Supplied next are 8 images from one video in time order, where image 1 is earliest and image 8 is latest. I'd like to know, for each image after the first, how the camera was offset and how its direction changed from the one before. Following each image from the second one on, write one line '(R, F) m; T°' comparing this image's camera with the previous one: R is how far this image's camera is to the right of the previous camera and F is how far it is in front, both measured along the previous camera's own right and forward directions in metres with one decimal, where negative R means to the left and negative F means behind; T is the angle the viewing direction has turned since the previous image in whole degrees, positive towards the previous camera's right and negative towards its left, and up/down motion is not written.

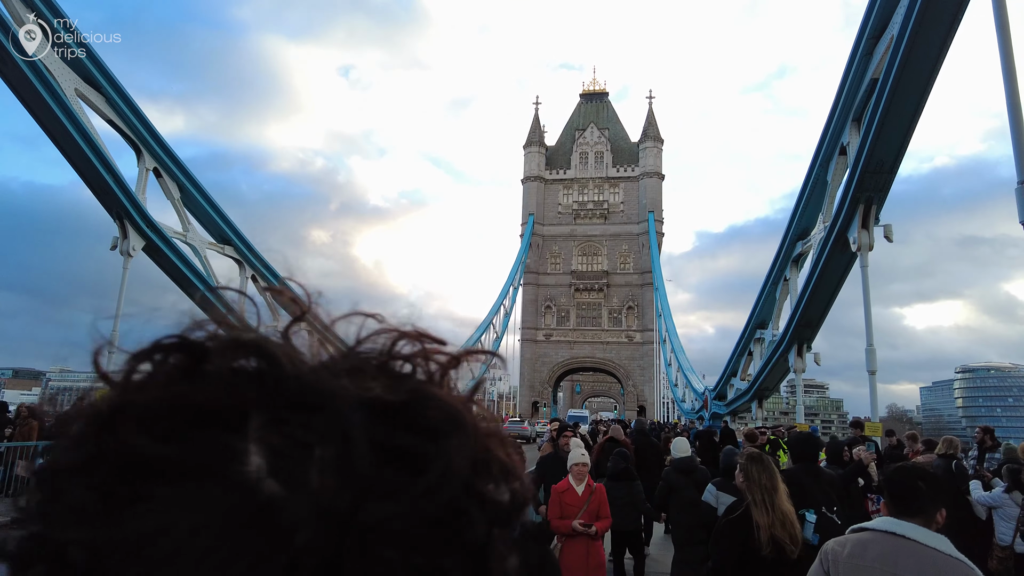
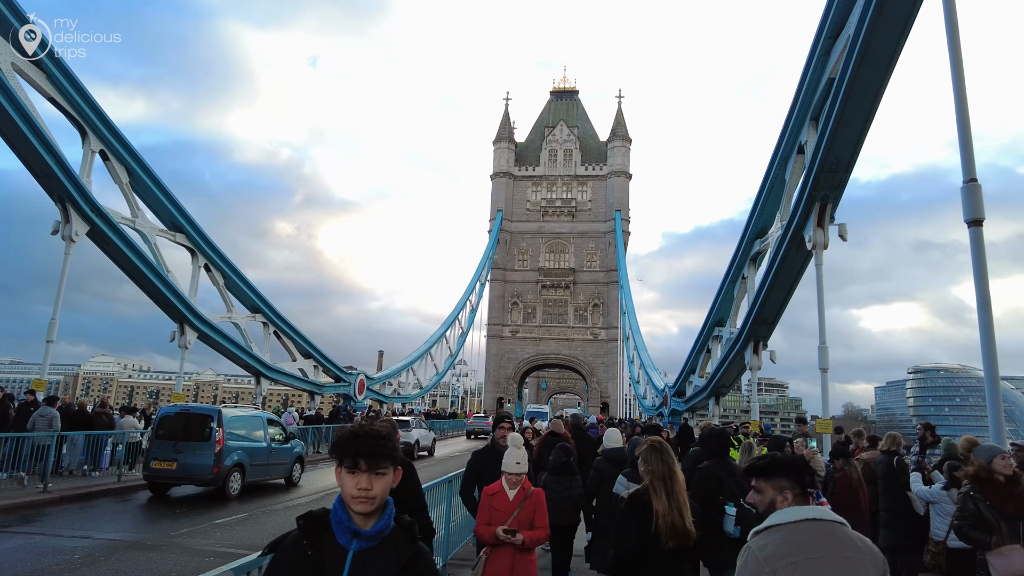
(+0.1, +0.1) m; +3°
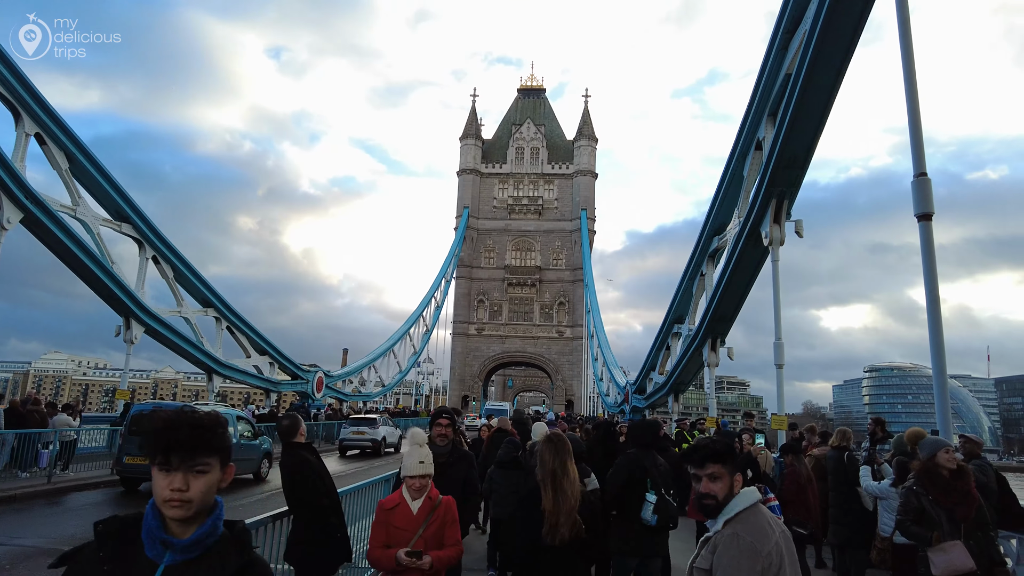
(+0.1, +0.1) m; +3°
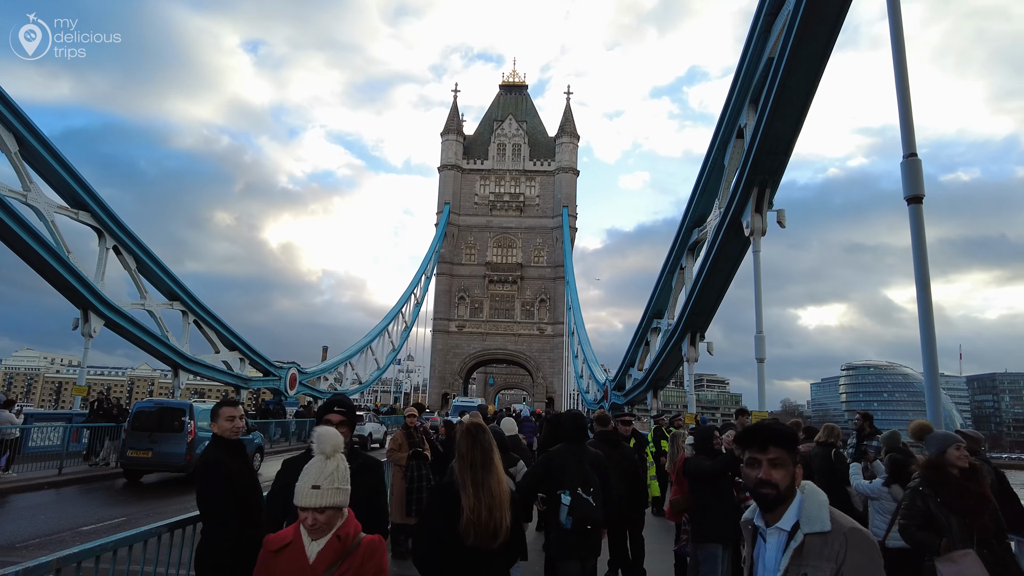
(+0.1, +0.4) m; +2°
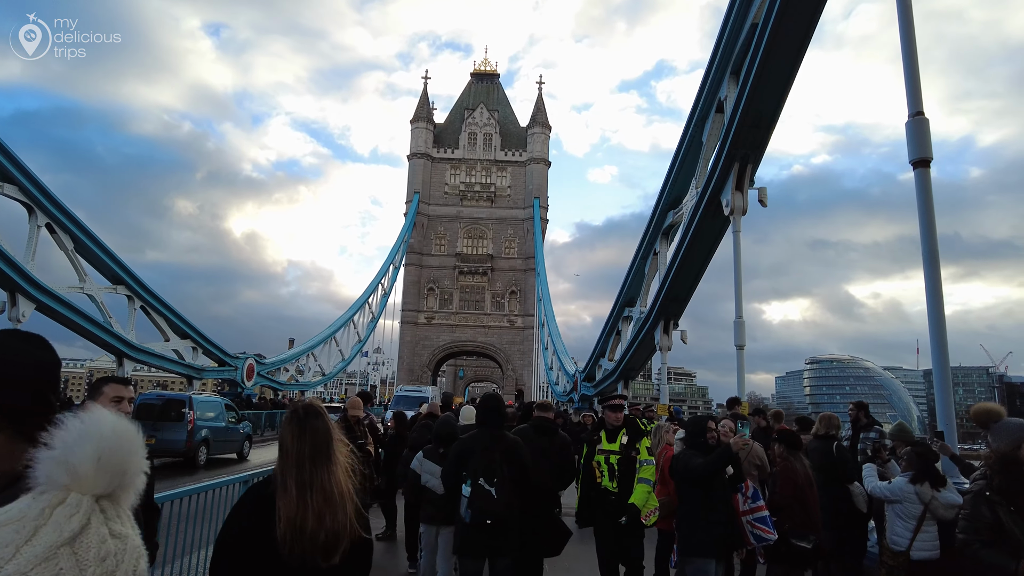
(0.0, +0.7) m; +3°
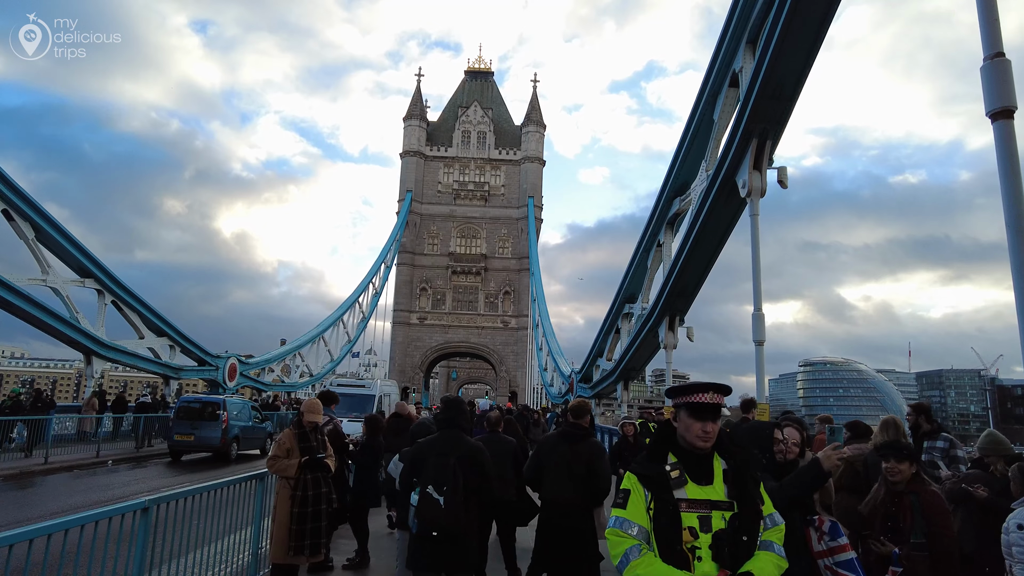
(-0.2, +0.9) m; +1°
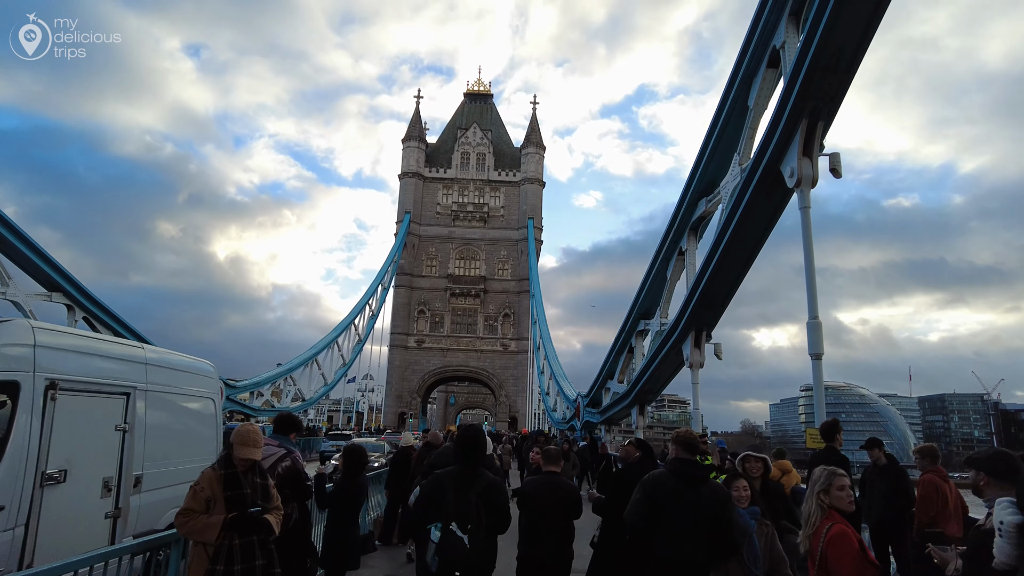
(-0.4, +1.3) m; 0°
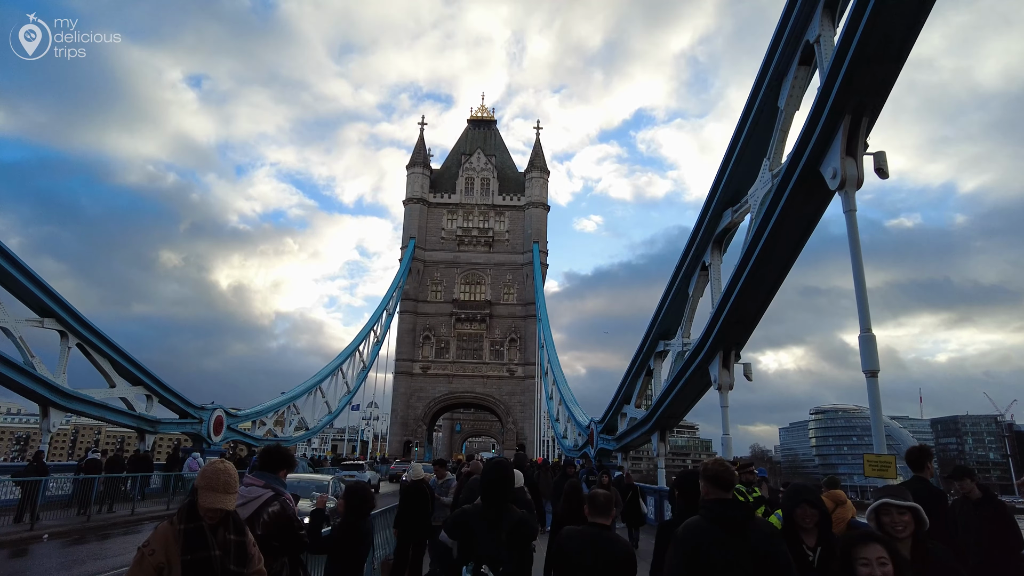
(-0.3, +0.7) m; 0°
